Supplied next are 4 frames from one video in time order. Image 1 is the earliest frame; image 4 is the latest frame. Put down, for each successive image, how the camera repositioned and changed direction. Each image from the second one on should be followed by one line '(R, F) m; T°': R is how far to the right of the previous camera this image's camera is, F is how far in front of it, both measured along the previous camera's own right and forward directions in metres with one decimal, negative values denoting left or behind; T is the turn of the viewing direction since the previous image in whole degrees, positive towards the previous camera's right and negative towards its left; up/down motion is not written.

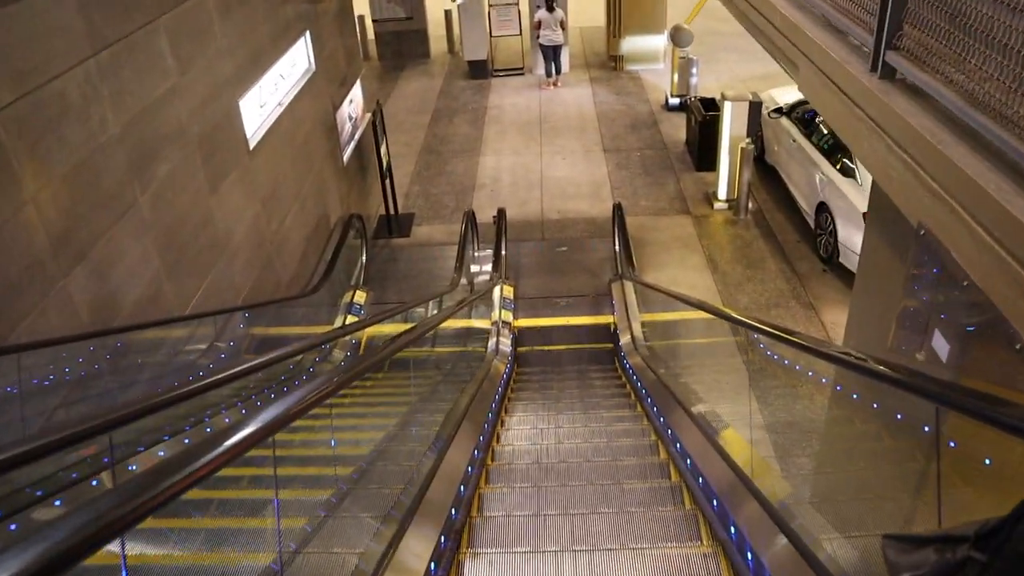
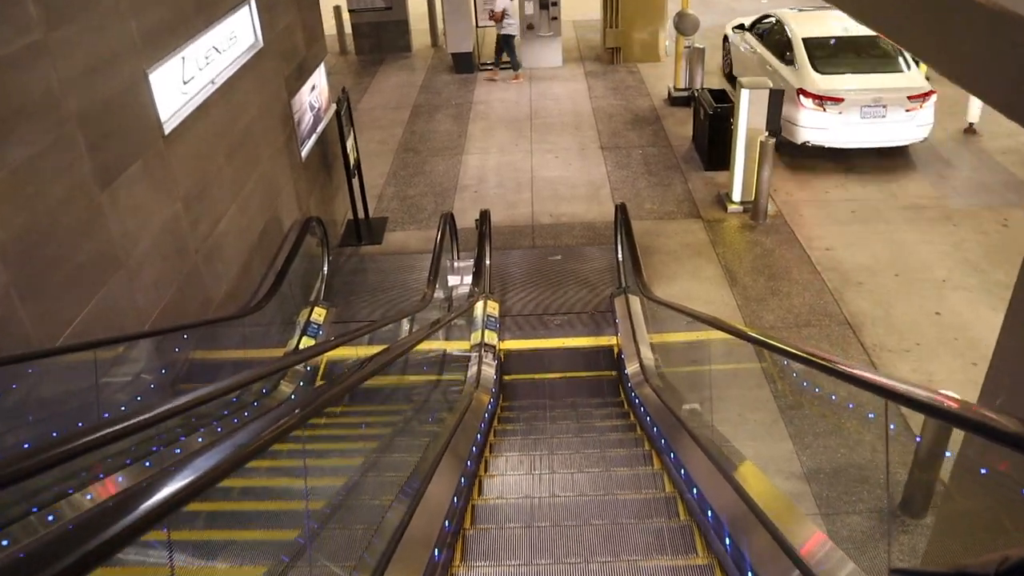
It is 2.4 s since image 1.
(+0.1, +1.3) m; +1°
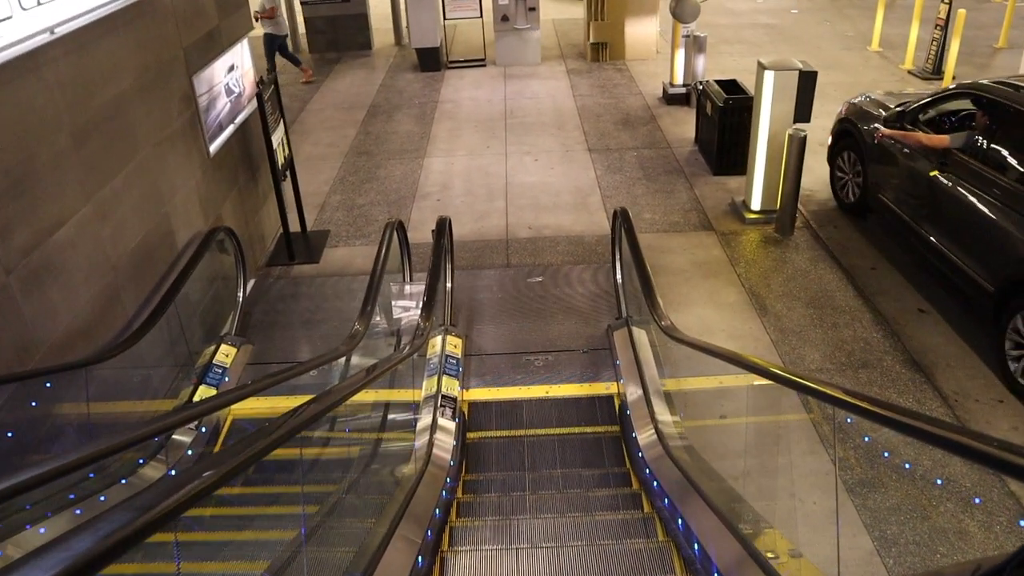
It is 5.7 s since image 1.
(+0.1, +1.8) m; +2°
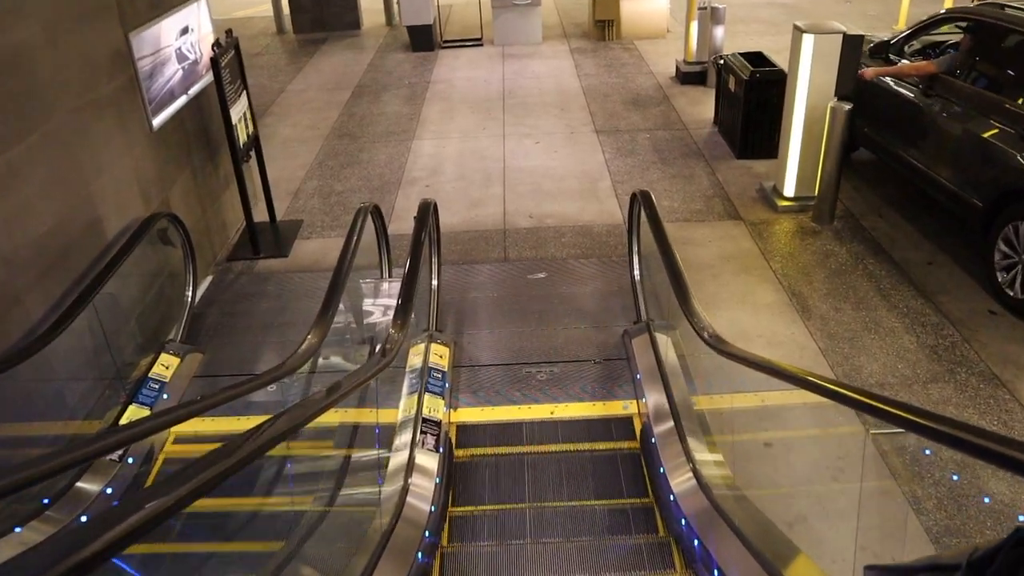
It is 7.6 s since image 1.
(0.0, +1.0) m; 0°
